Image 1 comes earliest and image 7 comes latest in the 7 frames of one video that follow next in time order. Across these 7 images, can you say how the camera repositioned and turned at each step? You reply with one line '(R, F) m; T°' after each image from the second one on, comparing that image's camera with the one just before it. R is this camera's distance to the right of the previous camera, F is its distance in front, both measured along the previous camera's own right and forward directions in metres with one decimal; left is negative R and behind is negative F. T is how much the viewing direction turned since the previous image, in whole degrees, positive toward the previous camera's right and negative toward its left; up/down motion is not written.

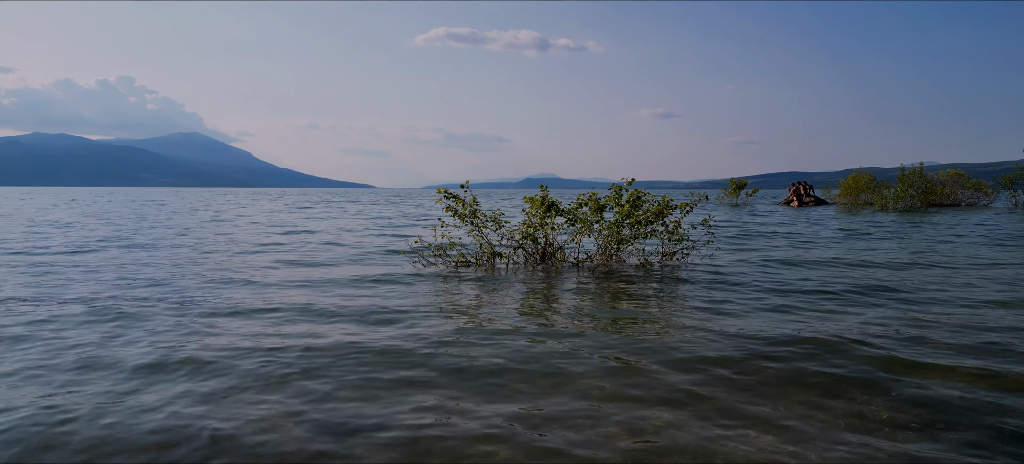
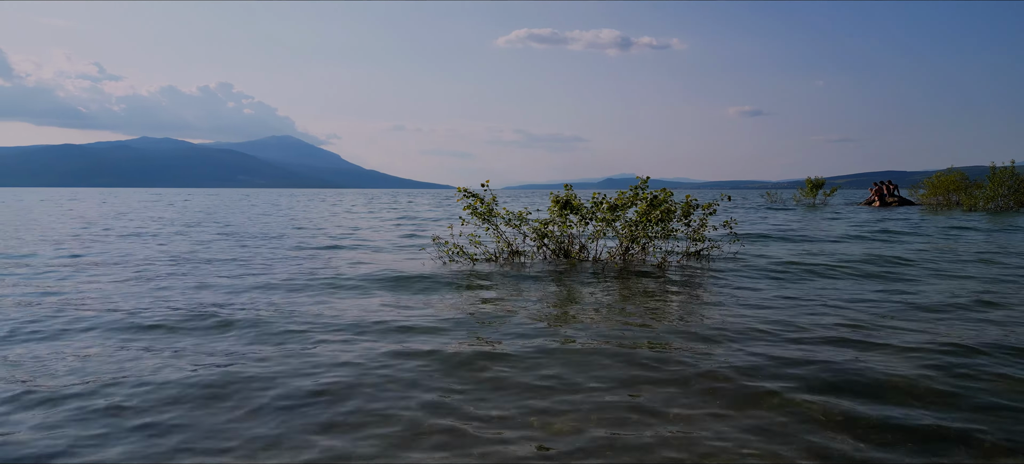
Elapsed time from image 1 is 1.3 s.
(+1.3, +0.3) m; -6°
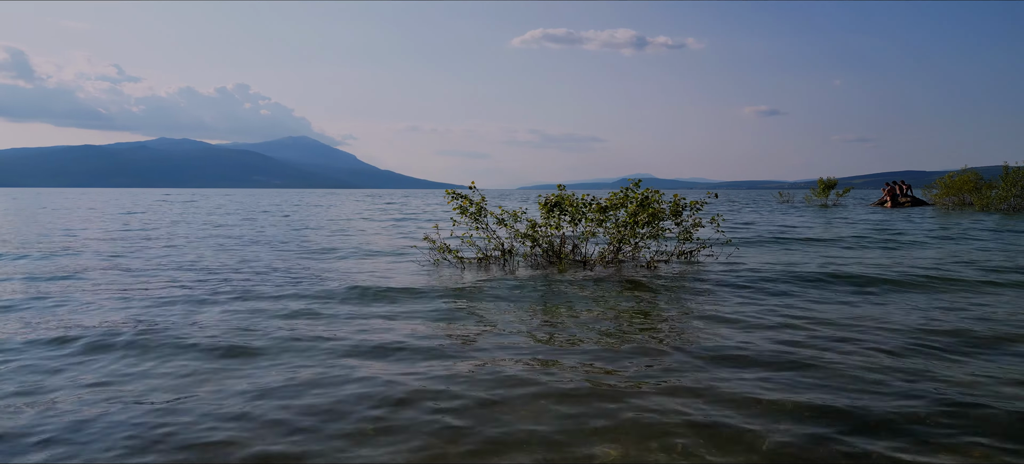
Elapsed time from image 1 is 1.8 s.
(+0.6, +0.1) m; -1°
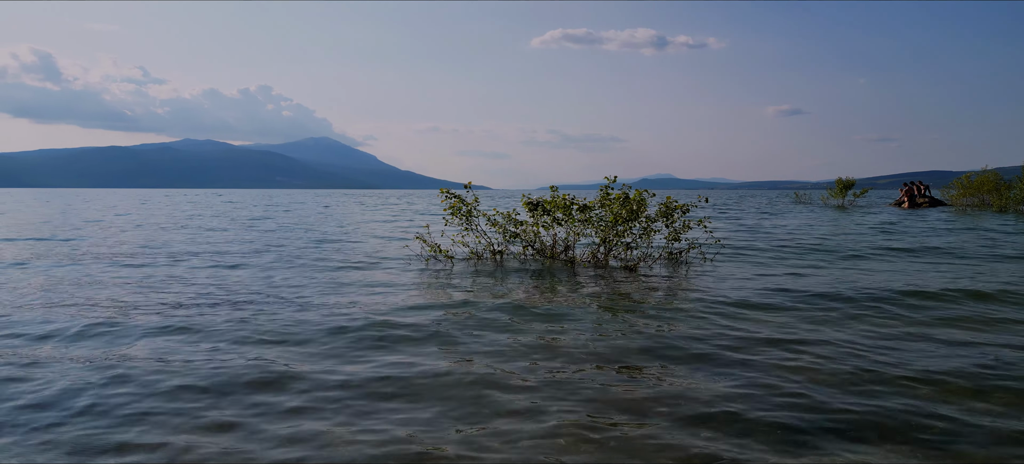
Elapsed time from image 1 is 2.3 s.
(+0.7, 0.0) m; -1°
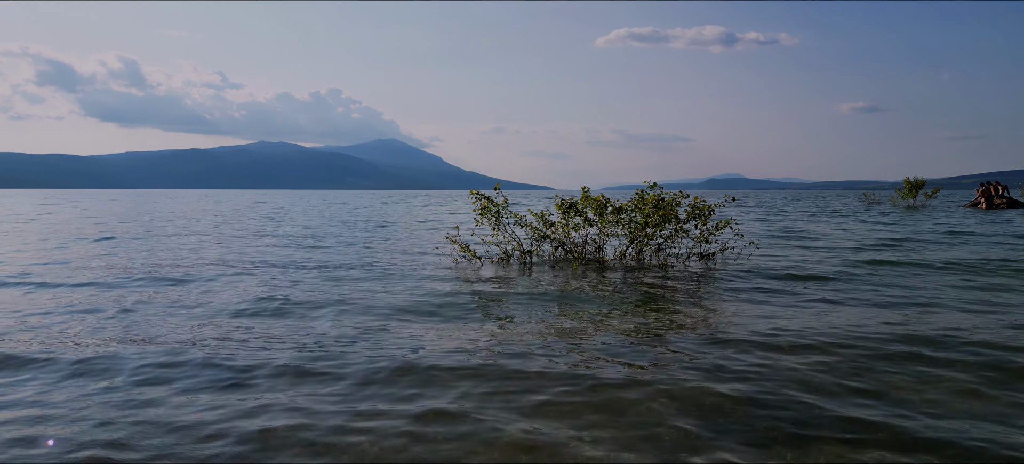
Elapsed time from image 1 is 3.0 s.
(+0.6, -0.2) m; -5°
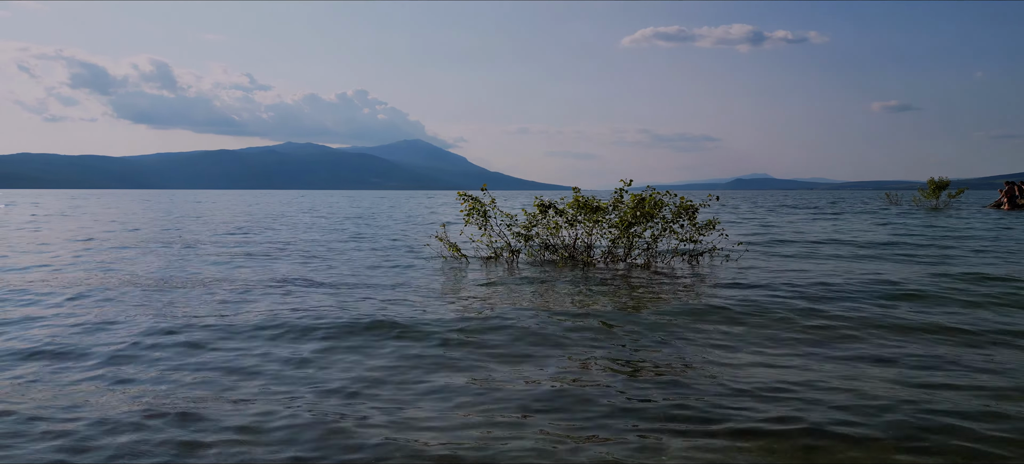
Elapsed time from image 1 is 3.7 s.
(+0.8, 0.0) m; -1°
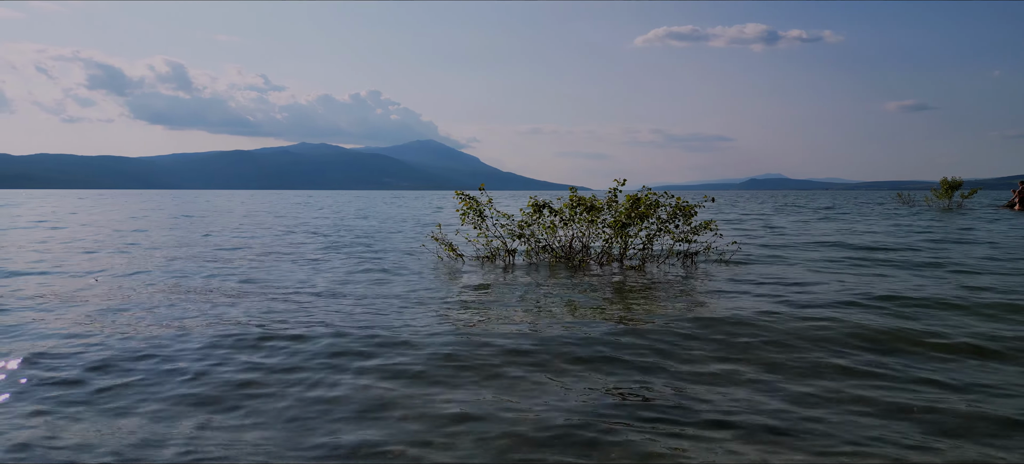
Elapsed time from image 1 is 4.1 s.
(+0.5, +0.6) m; -1°
